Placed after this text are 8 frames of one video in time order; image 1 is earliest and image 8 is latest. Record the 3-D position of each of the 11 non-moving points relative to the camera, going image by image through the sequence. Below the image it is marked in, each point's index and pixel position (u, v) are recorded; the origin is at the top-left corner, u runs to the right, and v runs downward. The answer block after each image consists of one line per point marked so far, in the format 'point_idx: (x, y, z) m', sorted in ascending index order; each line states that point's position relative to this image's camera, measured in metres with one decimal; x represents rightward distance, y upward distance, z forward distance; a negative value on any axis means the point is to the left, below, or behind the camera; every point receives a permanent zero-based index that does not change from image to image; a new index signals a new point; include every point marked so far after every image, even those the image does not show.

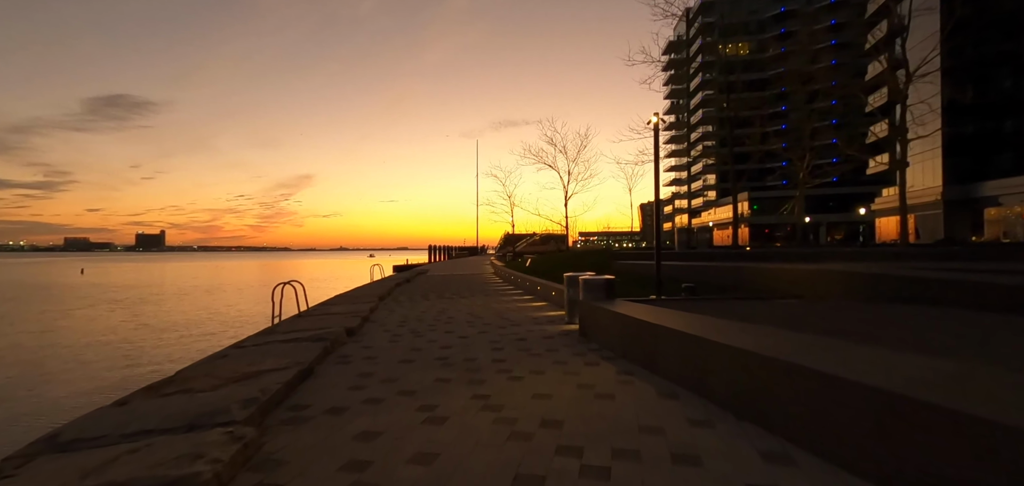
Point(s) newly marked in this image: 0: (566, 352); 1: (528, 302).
0: (+0.9, -1.7, +7.3) m
1: (+0.5, -1.8, +14.8) m
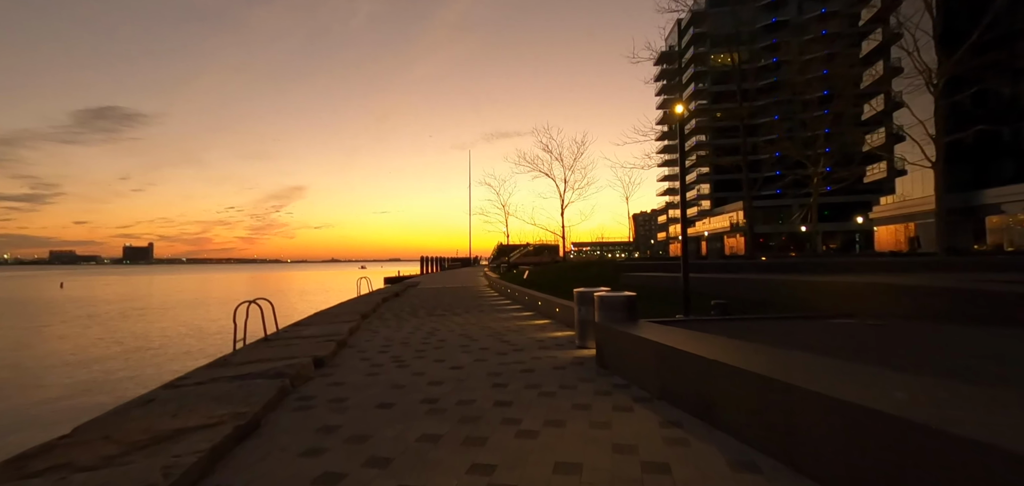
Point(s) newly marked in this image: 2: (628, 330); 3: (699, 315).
0: (+0.9, -1.8, +5.8) m
1: (+0.5, -2.1, +13.3) m
2: (+1.8, -1.3, +7.1) m
3: (+3.3, -1.3, +8.3) m
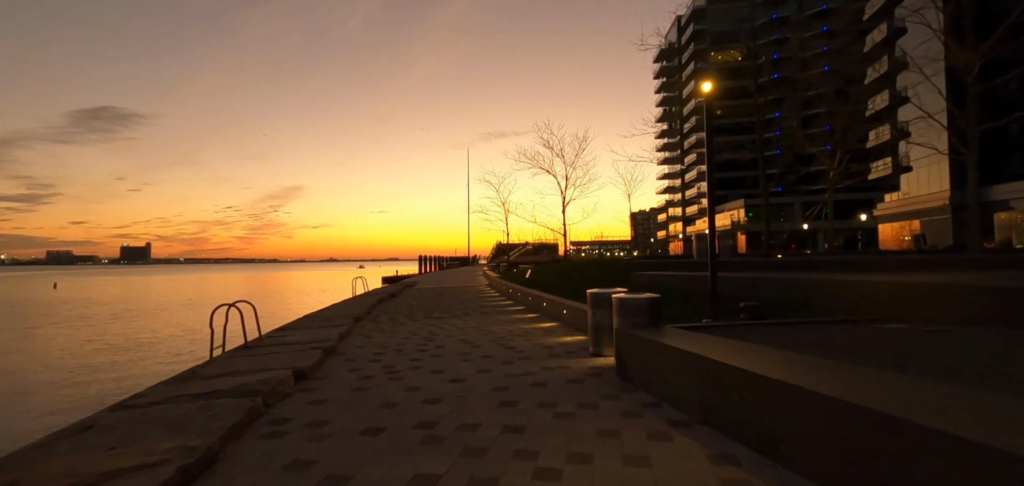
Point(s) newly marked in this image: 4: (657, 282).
0: (+1.1, -1.8, +4.9) m
1: (+0.6, -2.0, +12.4) m
2: (+1.9, -1.2, +6.3) m
3: (+3.4, -1.2, +7.5) m
4: (+4.1, -1.1, +13.3) m
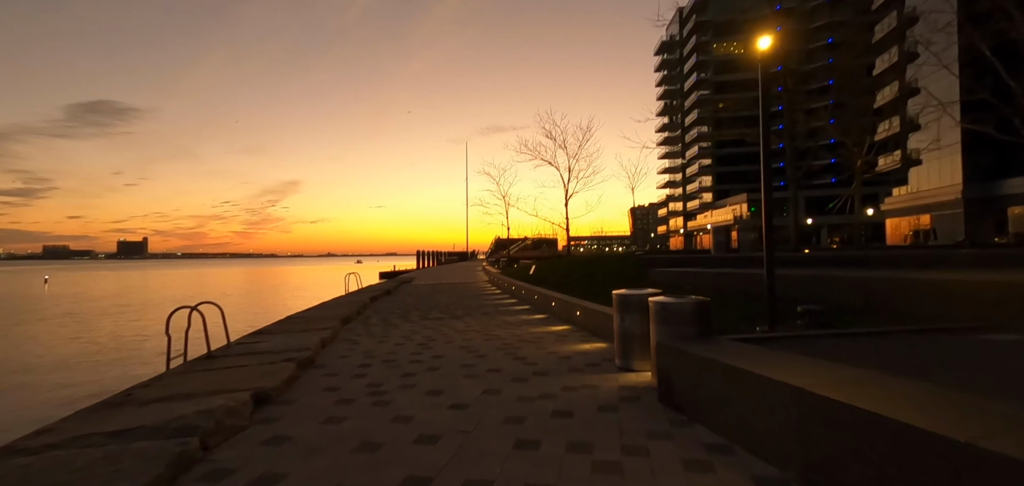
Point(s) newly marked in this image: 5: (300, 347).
0: (+1.2, -1.7, +3.6) m
1: (+0.7, -1.9, +11.1) m
2: (+2.1, -1.1, +5.0) m
3: (+3.6, -1.1, +6.2) m
4: (+4.2, -0.9, +12.0) m
5: (-3.6, -1.7, +7.8) m
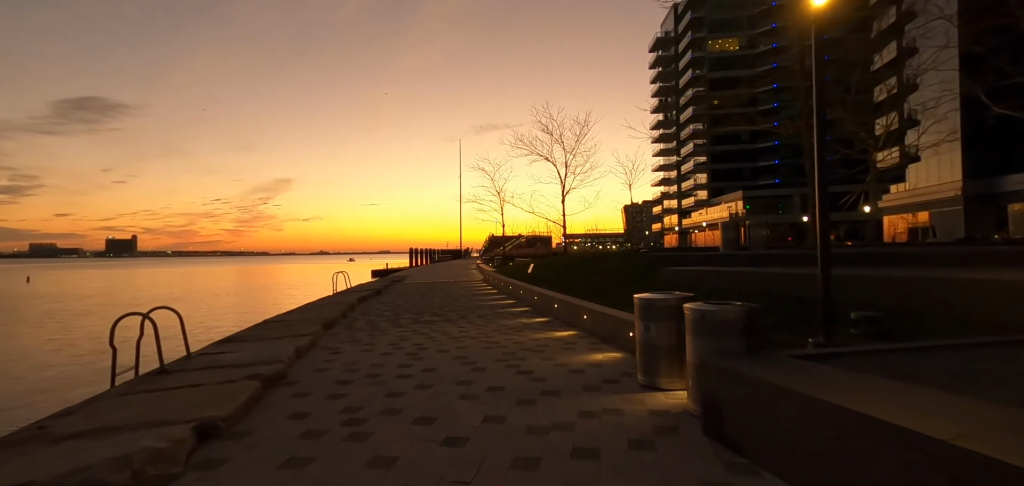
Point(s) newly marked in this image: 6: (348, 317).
0: (+1.3, -1.7, +2.7) m
1: (+0.7, -1.8, +10.1) m
2: (+2.2, -1.1, +4.0) m
3: (+3.7, -1.1, +5.2) m
4: (+4.2, -0.8, +11.0) m
5: (-3.5, -1.7, +6.8) m
6: (-4.2, -1.9, +12.0) m
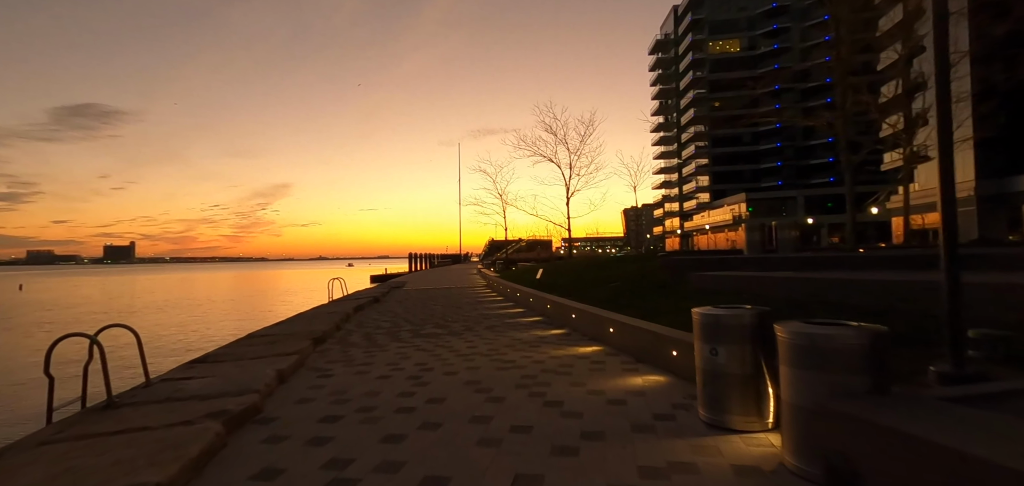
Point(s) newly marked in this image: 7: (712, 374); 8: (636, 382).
0: (+1.6, -1.6, +1.5) m
1: (+1.0, -1.9, +8.9) m
2: (+2.5, -1.1, +2.8) m
3: (+4.0, -1.1, +4.1) m
4: (+4.5, -0.9, +9.9) m
5: (-3.2, -1.7, +5.6) m
6: (-3.9, -2.0, +10.8) m
7: (+1.9, -1.2, +4.4) m
8: (+1.6, -1.8, +5.9) m
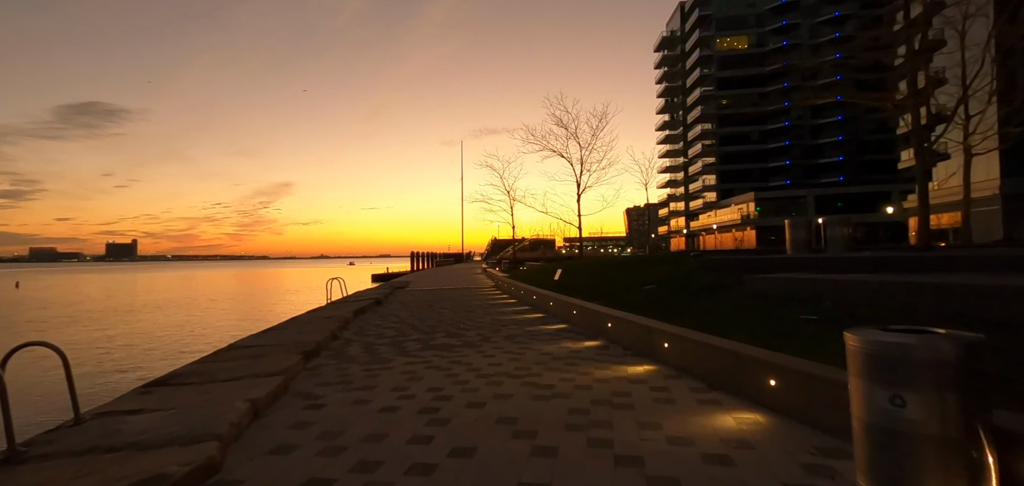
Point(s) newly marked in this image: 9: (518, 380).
0: (+2.1, -1.6, 0.0) m
1: (+1.4, -1.8, +7.5) m
2: (+2.9, -1.0, +1.4) m
3: (+4.4, -1.0, +2.6) m
4: (+5.0, -0.8, +8.4) m
5: (-2.8, -1.7, +4.2) m
6: (-3.5, -1.9, +9.4) m
7: (+2.4, -1.2, +2.9) m
8: (+2.1, -1.7, +4.4) m
9: (+0.1, -1.8, +6.2) m
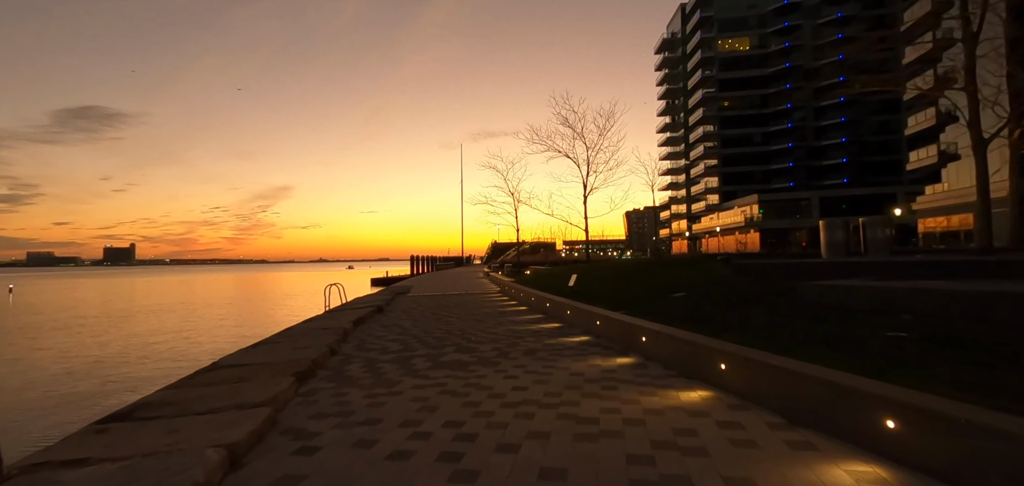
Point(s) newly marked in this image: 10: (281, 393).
0: (+2.4, -1.6, -1.0) m
1: (+1.8, -1.8, +6.4) m
2: (+3.3, -1.0, +0.3) m
3: (+4.8, -1.0, +1.6) m
4: (+5.3, -0.9, +7.4) m
5: (-2.4, -1.7, +3.1) m
6: (-3.1, -2.0, +8.3) m
7: (+2.7, -1.2, +1.9) m
8: (+2.4, -1.7, +3.4) m
9: (+0.4, -1.9, +5.1) m
10: (-2.8, -1.8, +5.6) m
